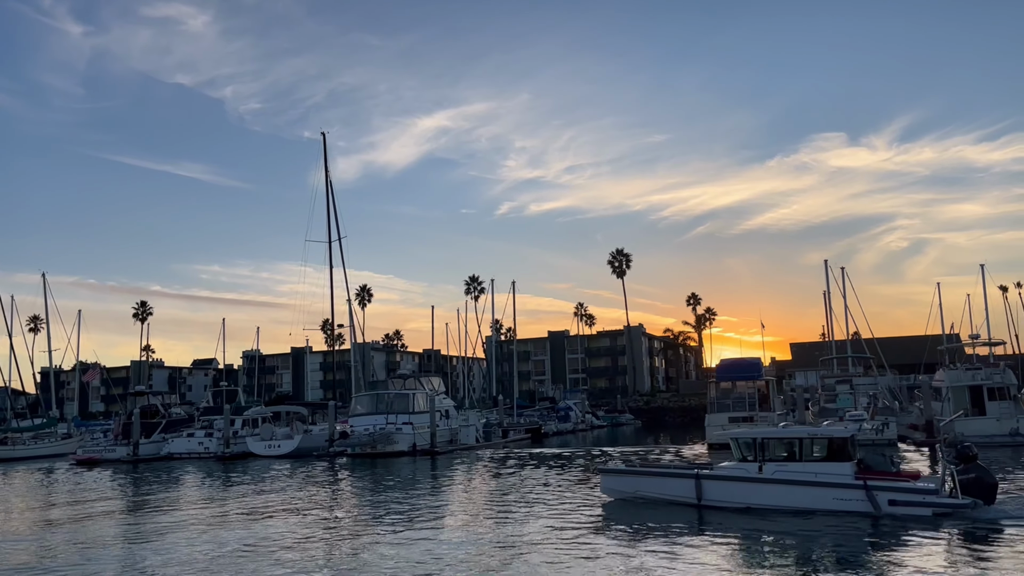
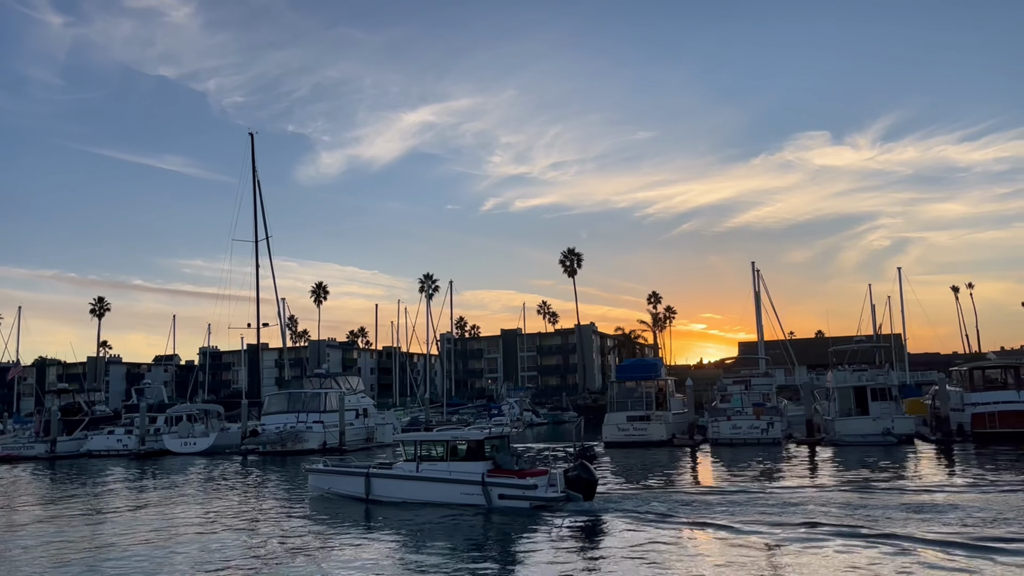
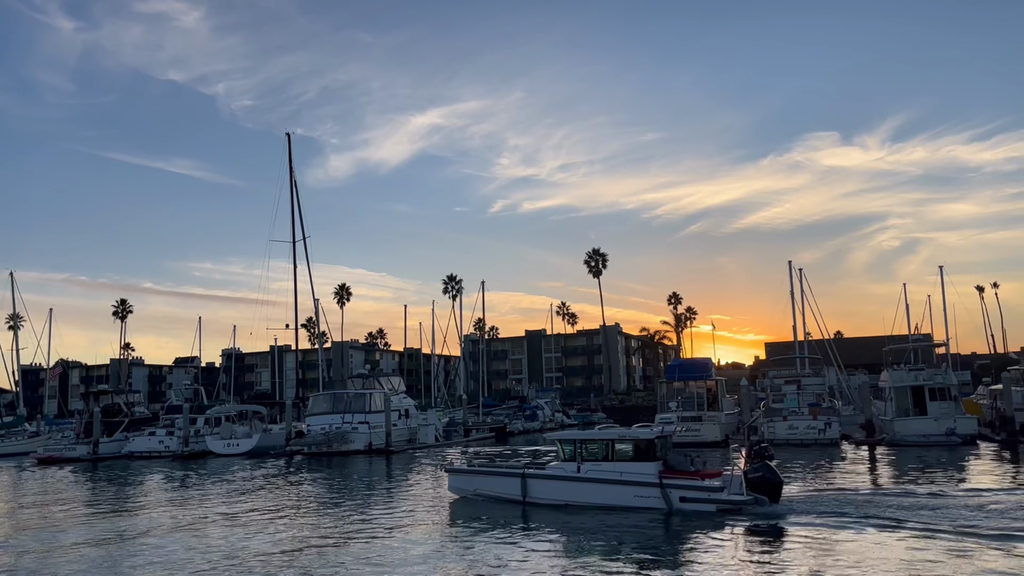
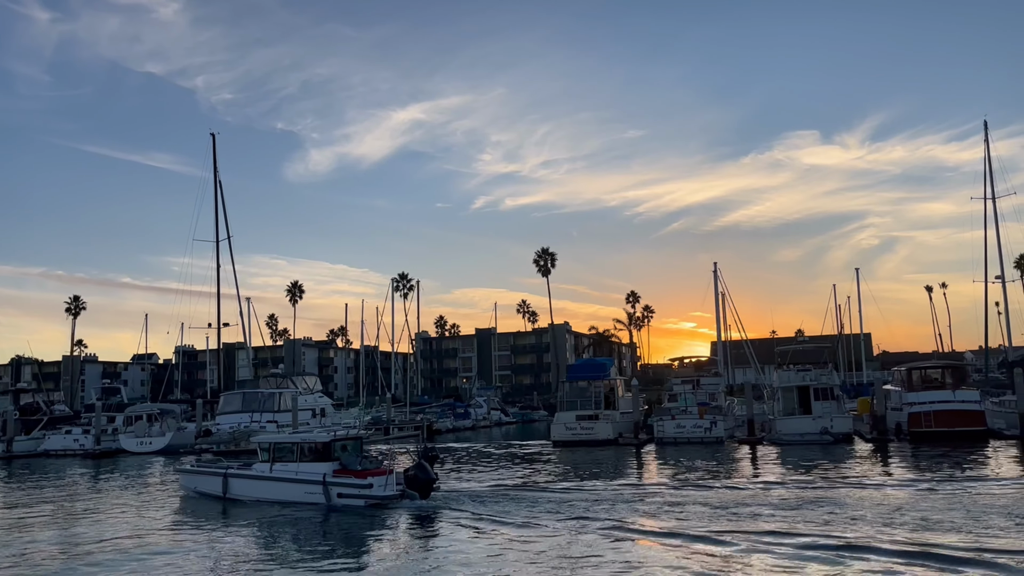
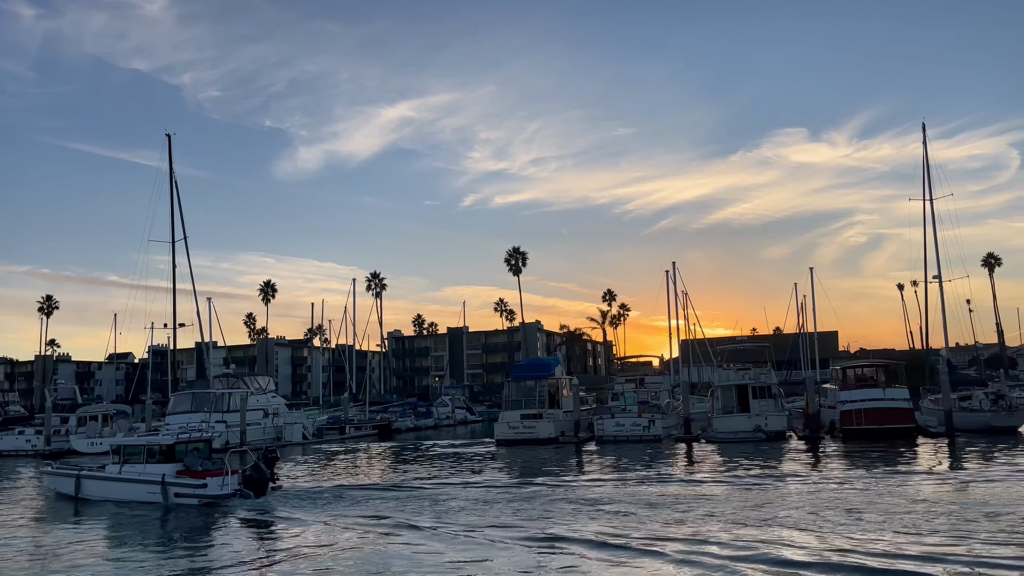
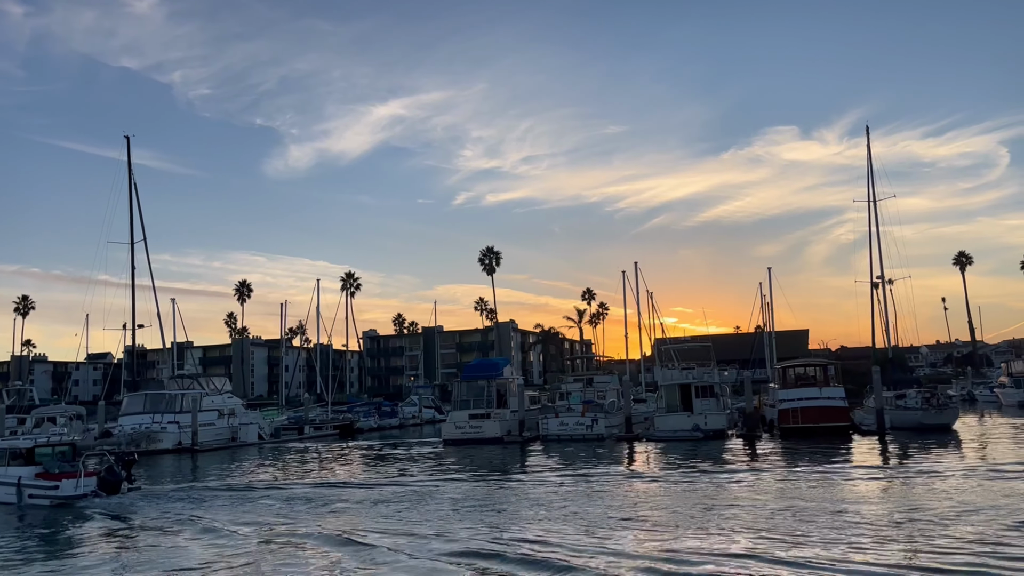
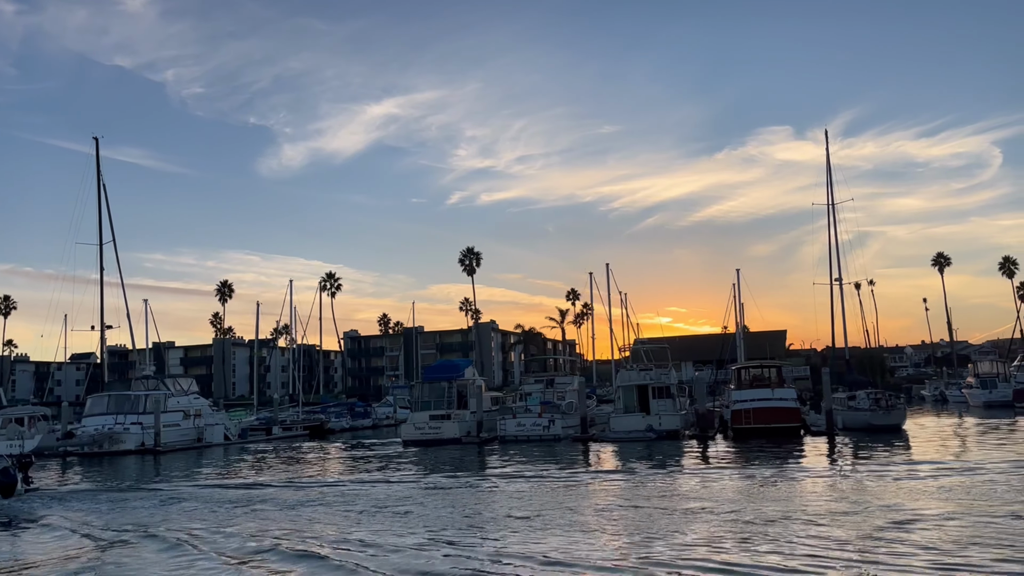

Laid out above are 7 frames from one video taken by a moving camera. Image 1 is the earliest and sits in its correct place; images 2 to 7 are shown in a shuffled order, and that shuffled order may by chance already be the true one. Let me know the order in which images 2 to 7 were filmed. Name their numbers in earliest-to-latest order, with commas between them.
3, 2, 4, 5, 6, 7
